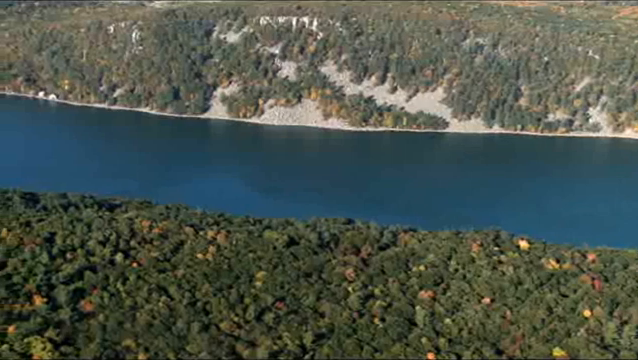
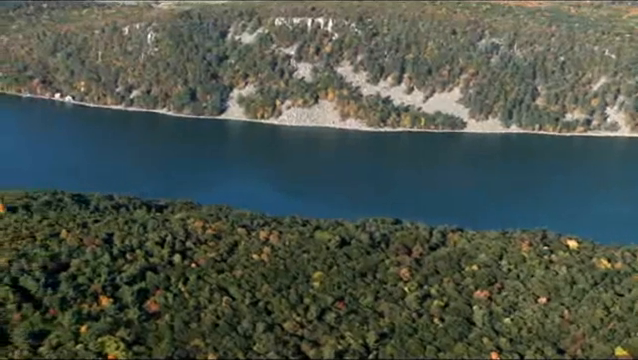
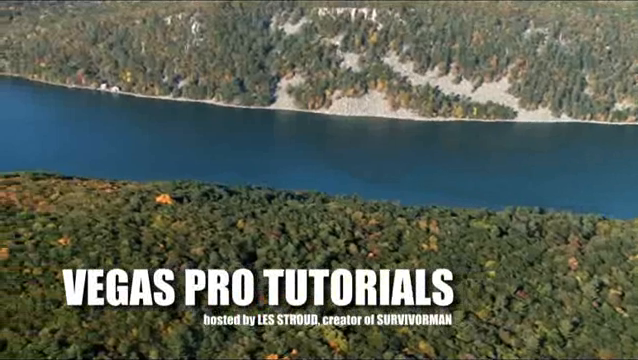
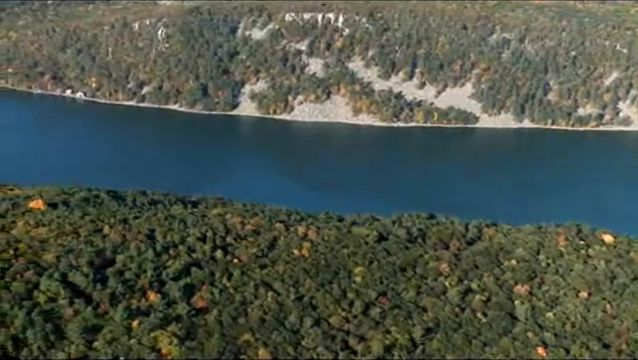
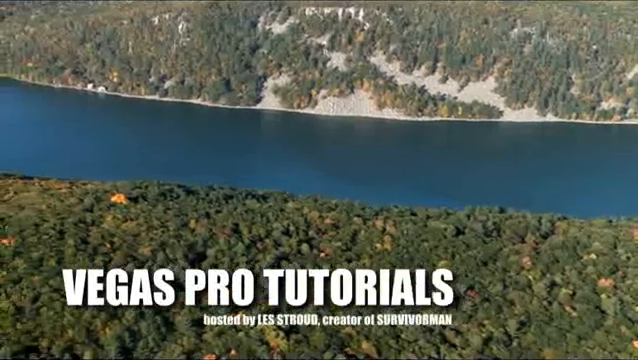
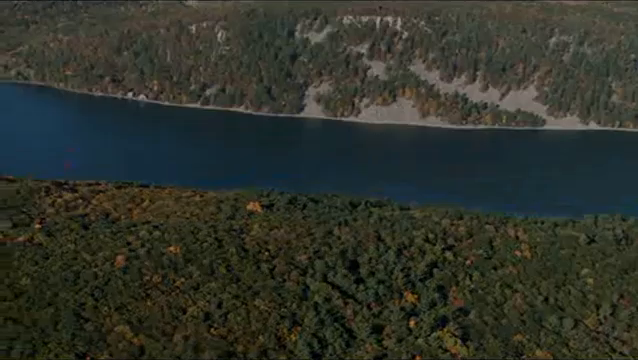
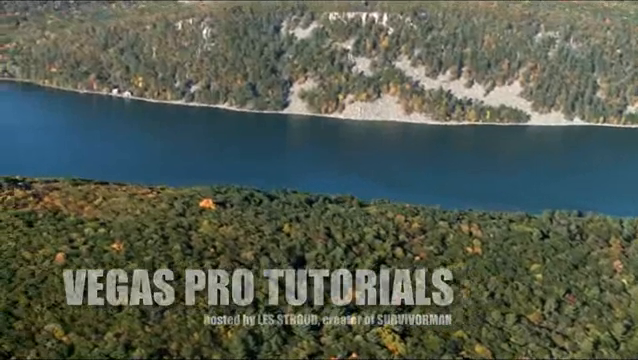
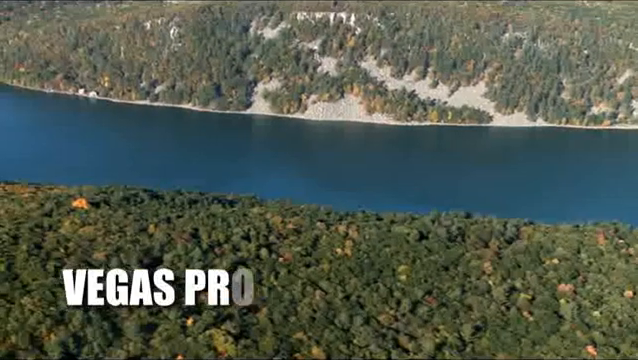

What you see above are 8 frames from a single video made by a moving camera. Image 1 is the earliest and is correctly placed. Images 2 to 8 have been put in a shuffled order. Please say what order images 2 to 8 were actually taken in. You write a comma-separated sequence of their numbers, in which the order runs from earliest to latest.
2, 4, 8, 5, 3, 7, 6
